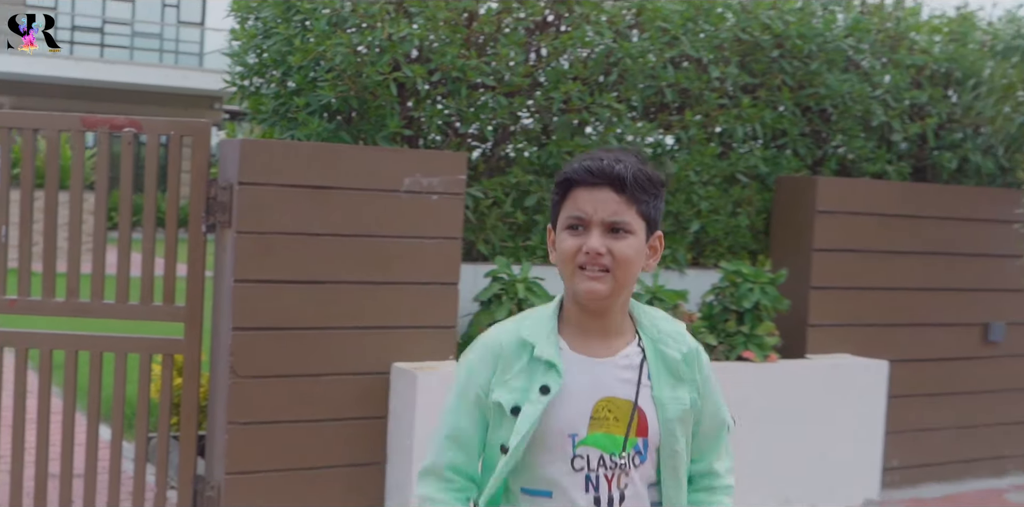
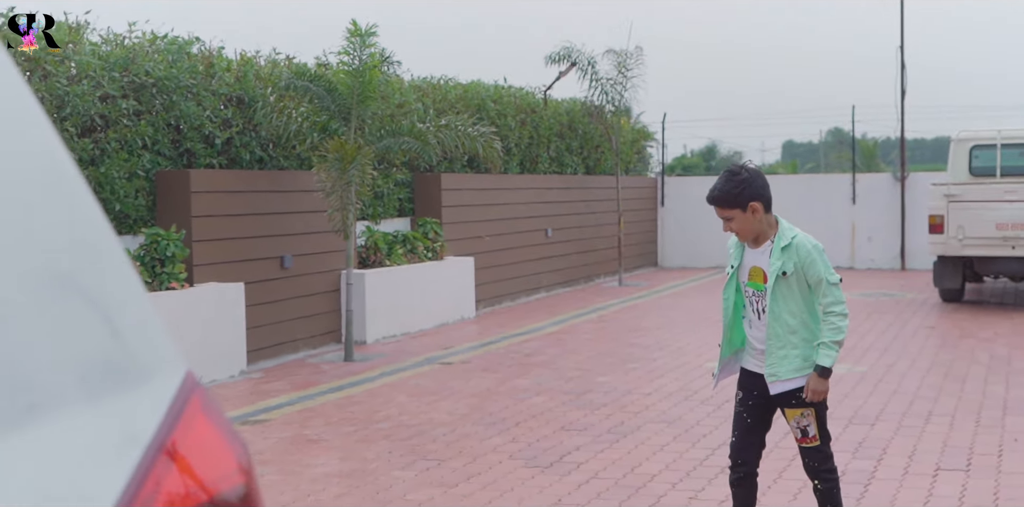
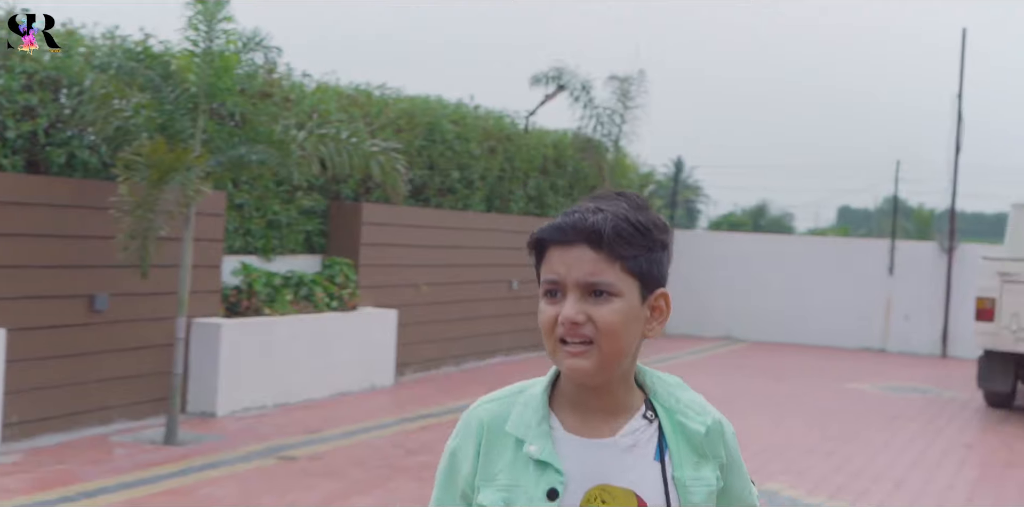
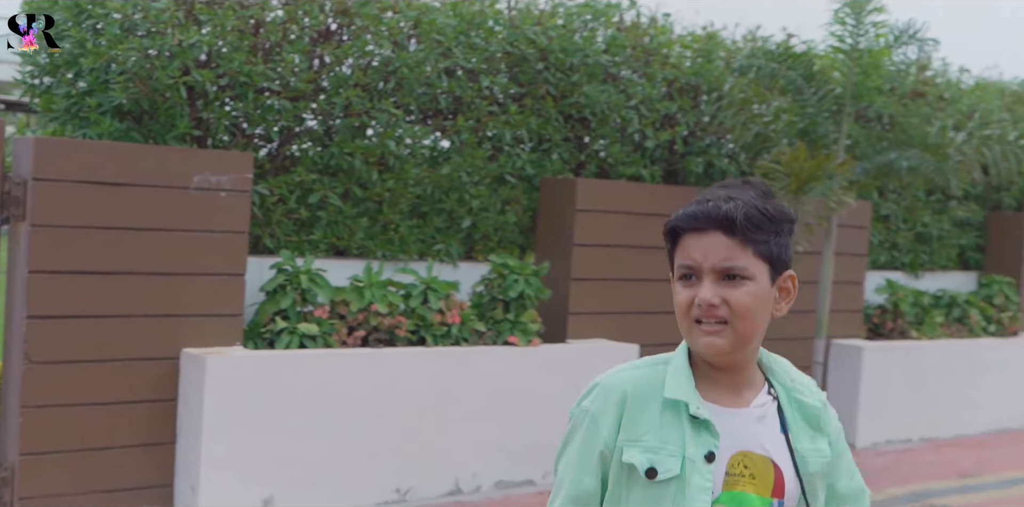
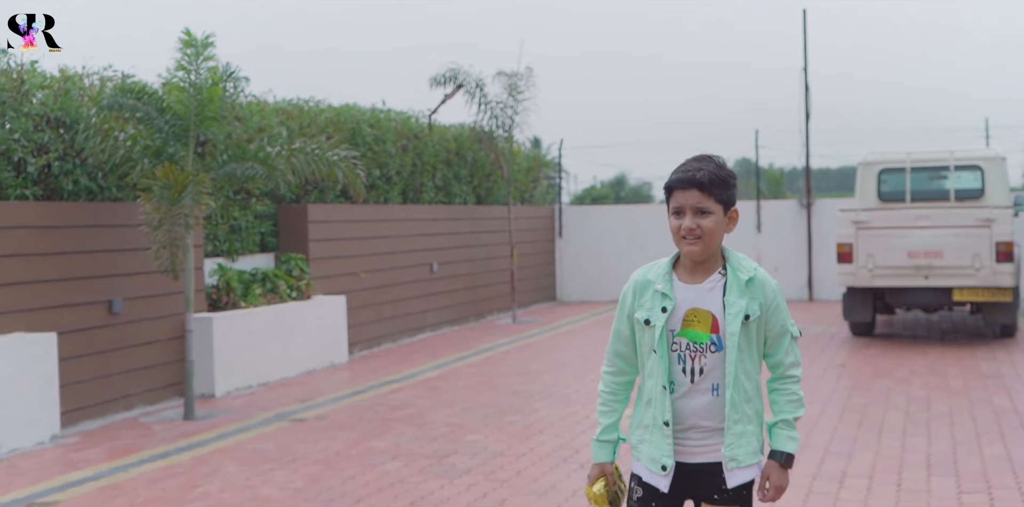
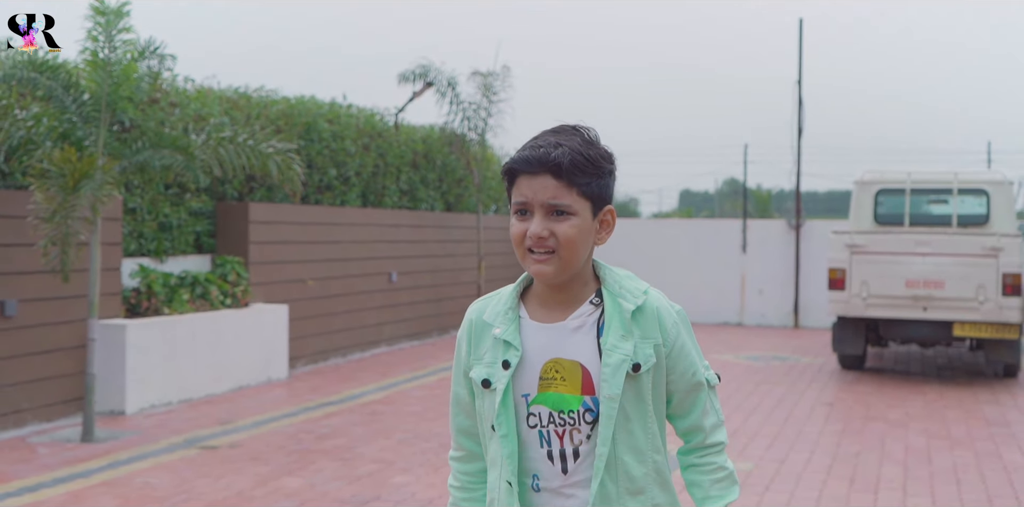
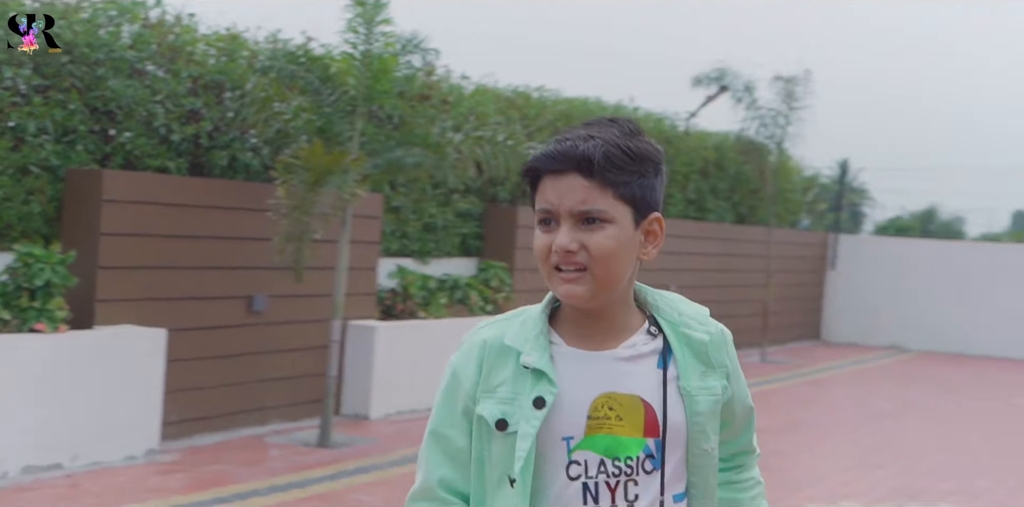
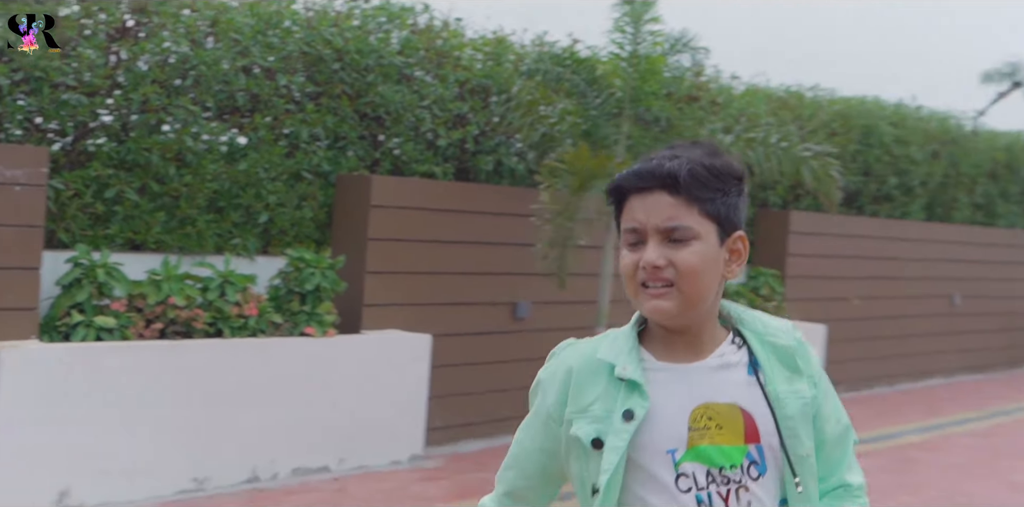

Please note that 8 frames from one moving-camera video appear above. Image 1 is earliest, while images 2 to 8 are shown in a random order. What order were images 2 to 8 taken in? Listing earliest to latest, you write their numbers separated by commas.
4, 8, 7, 3, 6, 5, 2
